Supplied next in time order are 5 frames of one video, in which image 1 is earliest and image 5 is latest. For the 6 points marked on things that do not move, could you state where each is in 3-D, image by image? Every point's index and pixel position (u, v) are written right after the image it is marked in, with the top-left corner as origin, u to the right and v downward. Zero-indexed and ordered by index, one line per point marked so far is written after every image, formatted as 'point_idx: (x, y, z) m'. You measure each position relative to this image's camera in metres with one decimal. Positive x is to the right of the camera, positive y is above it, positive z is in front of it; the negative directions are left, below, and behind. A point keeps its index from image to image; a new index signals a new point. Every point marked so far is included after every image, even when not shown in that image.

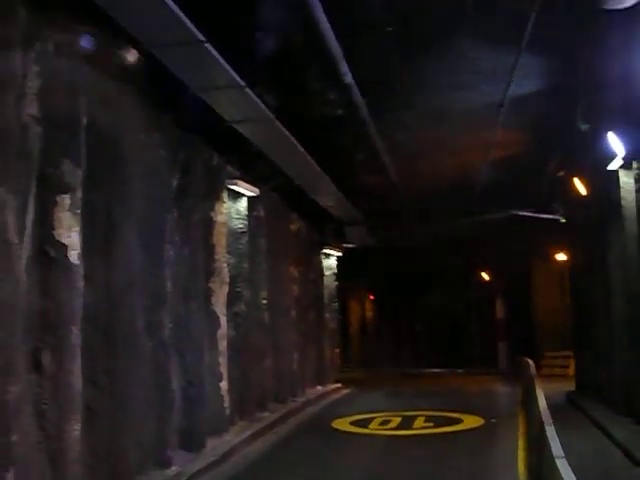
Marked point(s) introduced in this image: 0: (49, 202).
0: (-2.6, +0.4, +8.5) m
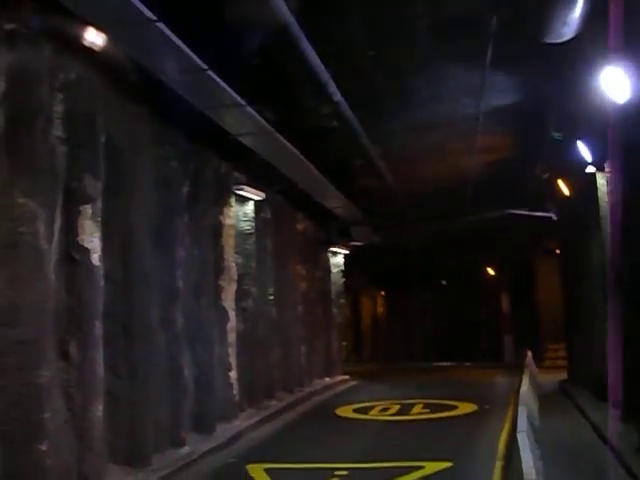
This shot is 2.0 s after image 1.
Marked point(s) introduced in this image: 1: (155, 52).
0: (-2.7, +0.3, +9.8) m
1: (-1.8, +2.0, +9.7) m
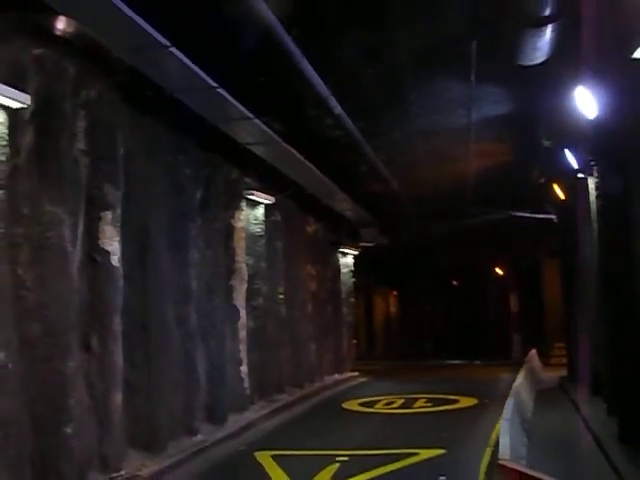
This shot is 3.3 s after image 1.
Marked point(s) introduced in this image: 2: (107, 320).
0: (-2.7, +0.3, +10.8) m
1: (-1.8, +2.0, +10.7) m
2: (-2.6, -1.0, +10.8) m
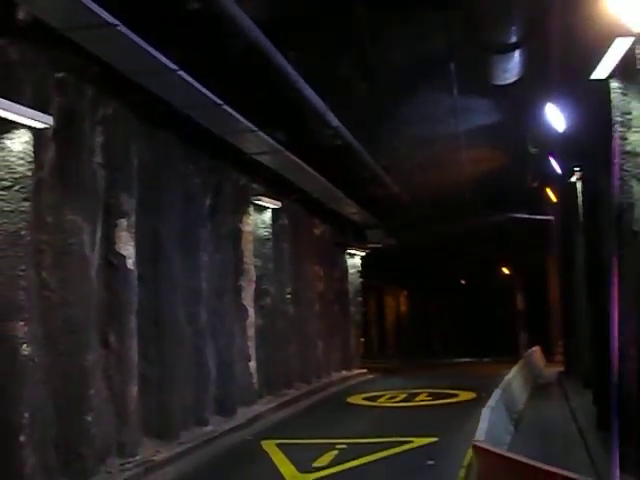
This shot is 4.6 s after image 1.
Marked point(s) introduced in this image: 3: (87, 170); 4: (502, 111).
0: (-2.8, +0.2, +11.9) m
1: (-1.9, +1.9, +11.8) m
2: (-2.6, -1.0, +11.9) m
3: (-2.8, +0.8, +10.9) m
4: (+3.0, +2.1, +15.0) m
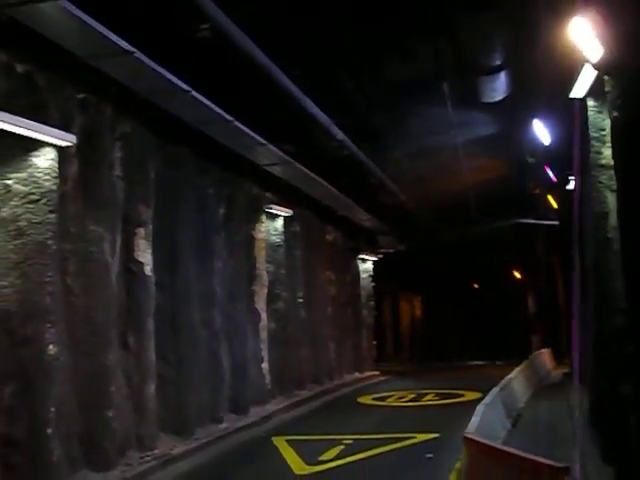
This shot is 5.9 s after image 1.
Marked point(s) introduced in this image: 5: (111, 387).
0: (-2.7, +0.1, +12.8) m
1: (-1.8, +1.8, +12.6) m
2: (-2.5, -1.1, +12.8) m
3: (-2.8, +0.7, +11.8) m
4: (+3.2, +2.0, +15.8) m
5: (-2.7, -1.9, +11.4) m
